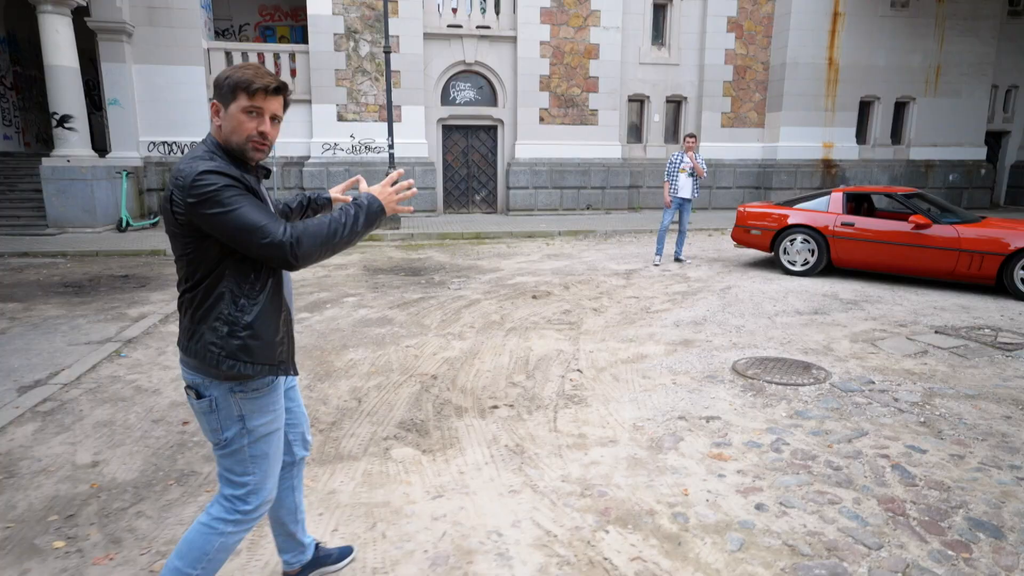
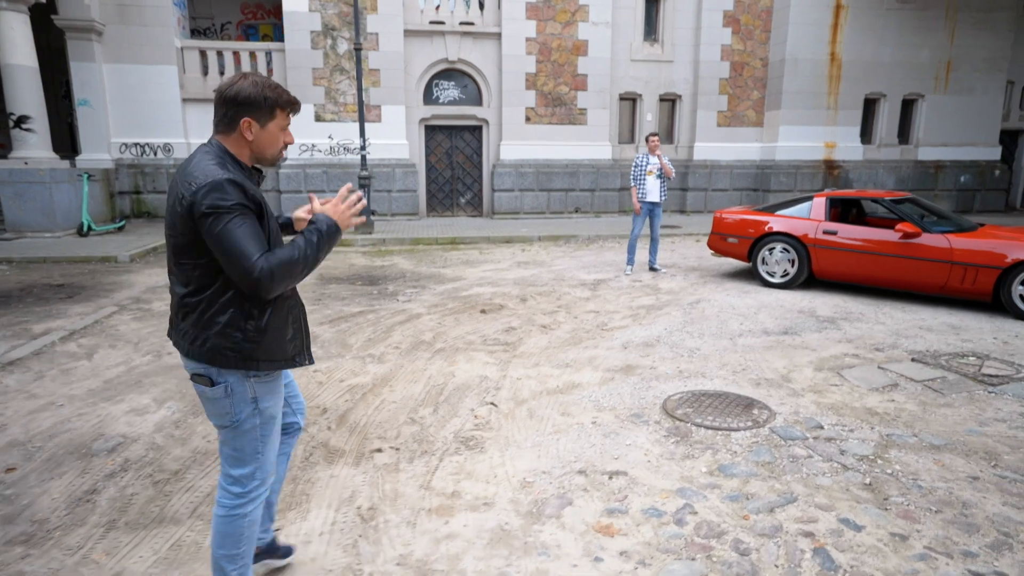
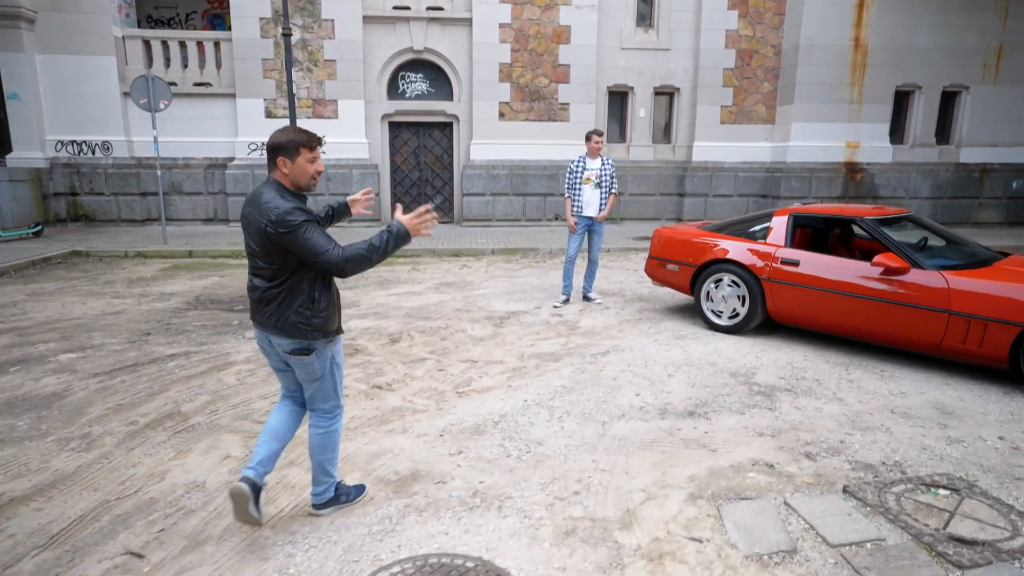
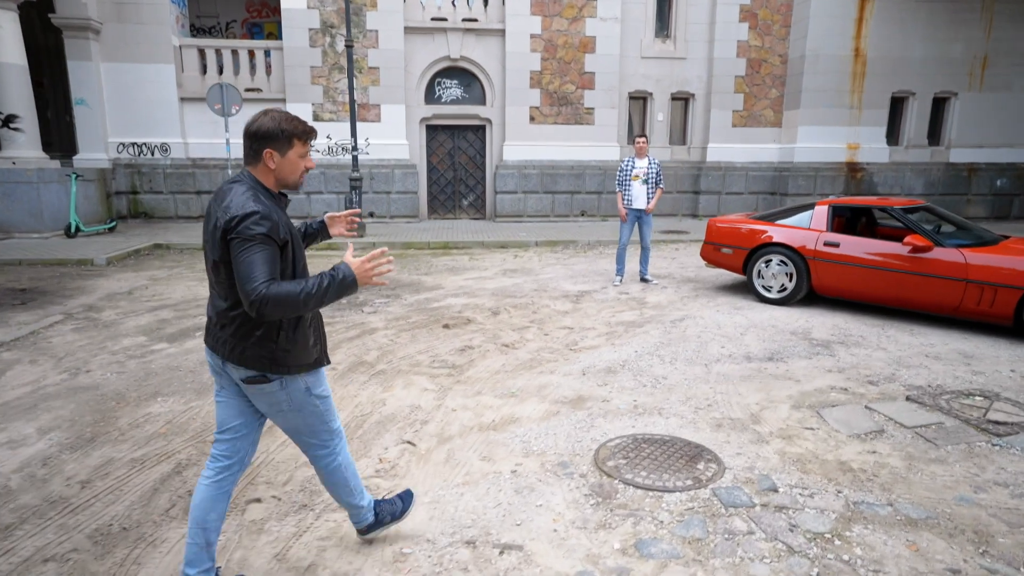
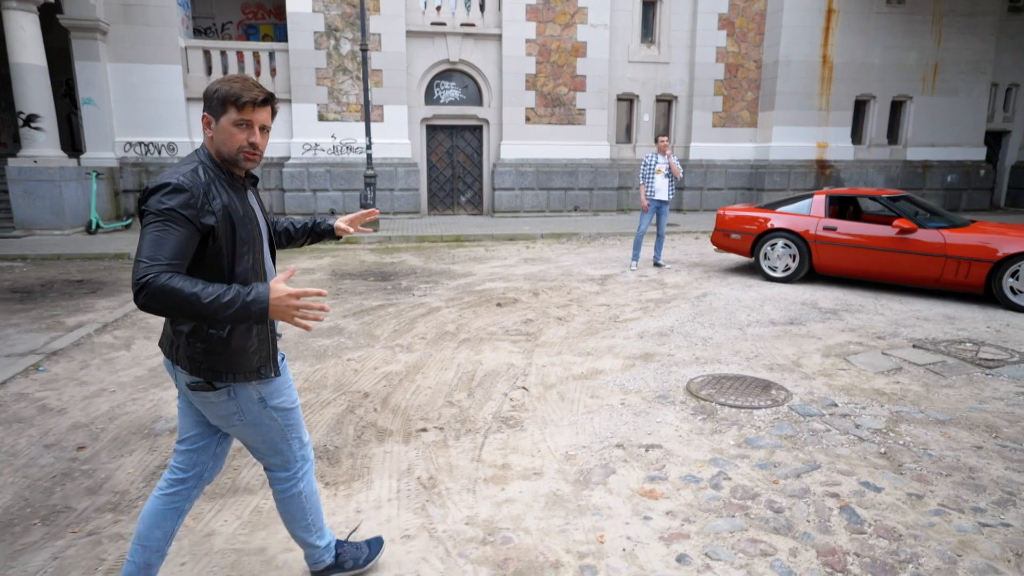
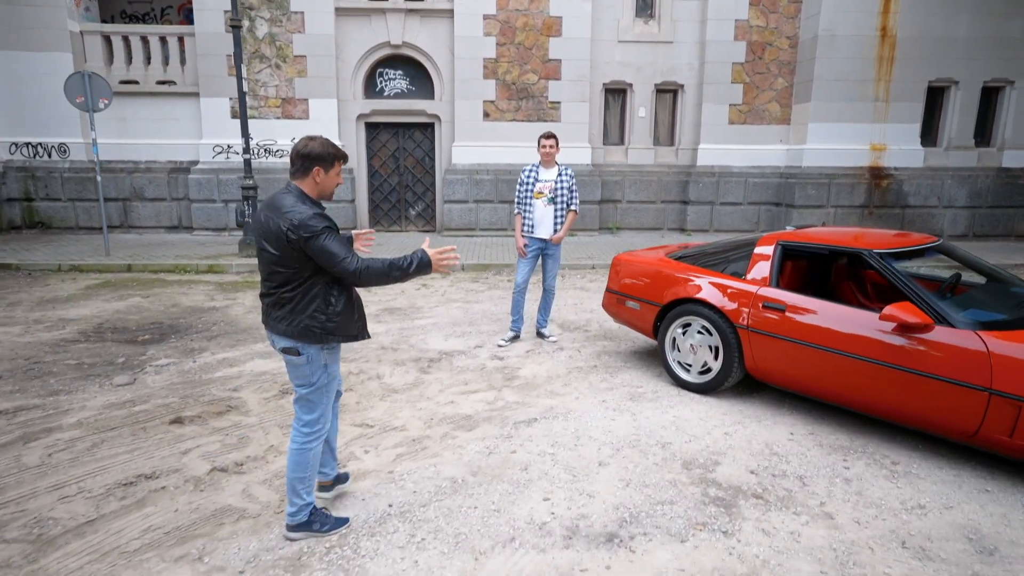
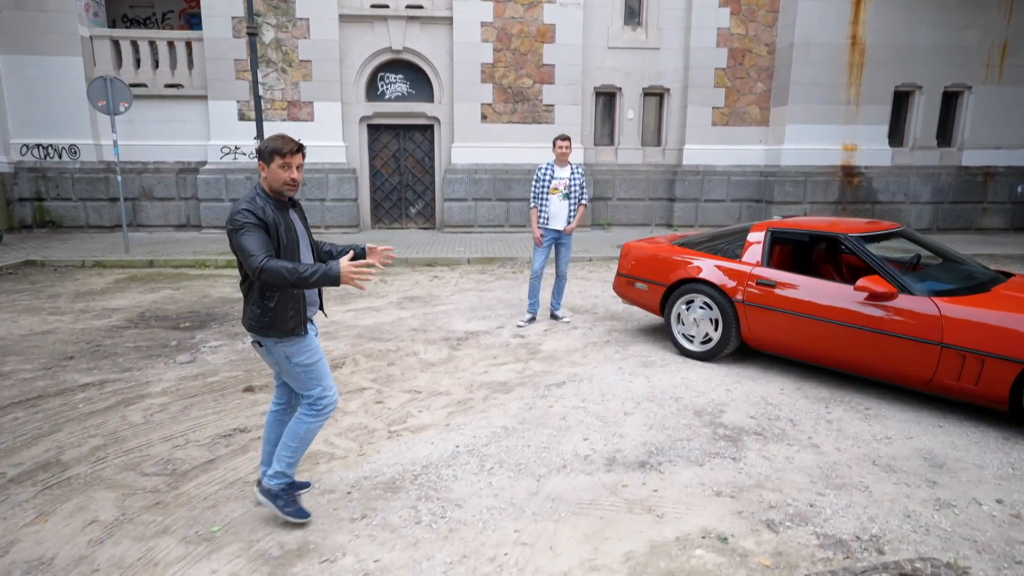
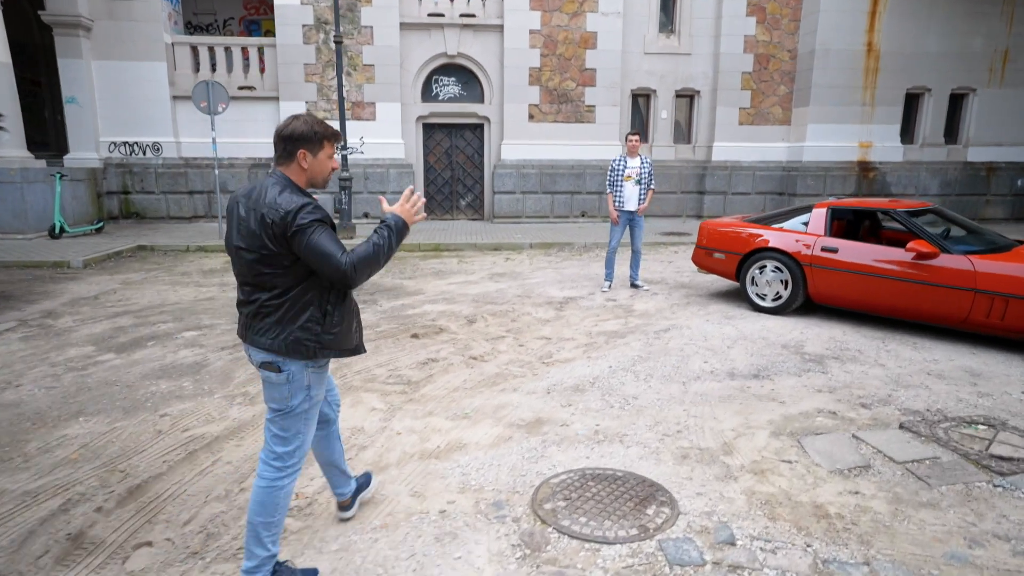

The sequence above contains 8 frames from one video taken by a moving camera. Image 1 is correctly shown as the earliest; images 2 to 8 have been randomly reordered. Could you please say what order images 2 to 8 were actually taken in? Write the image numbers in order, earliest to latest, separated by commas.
5, 2, 4, 8, 3, 7, 6
